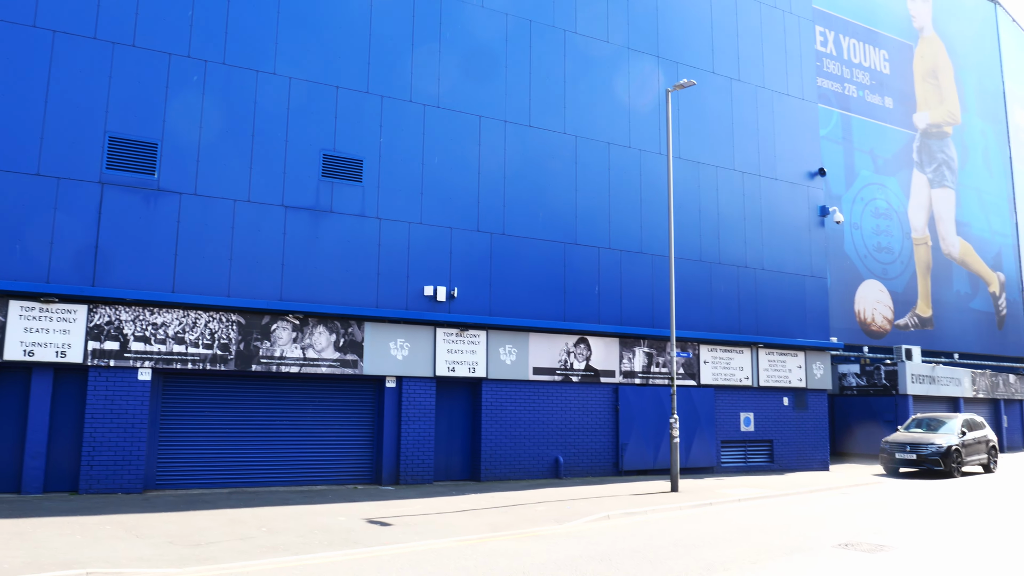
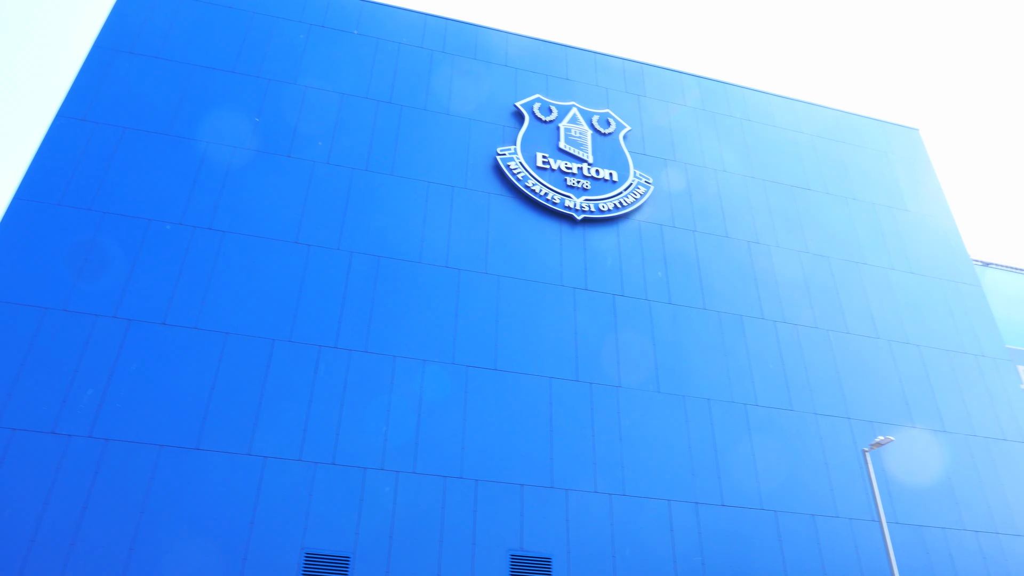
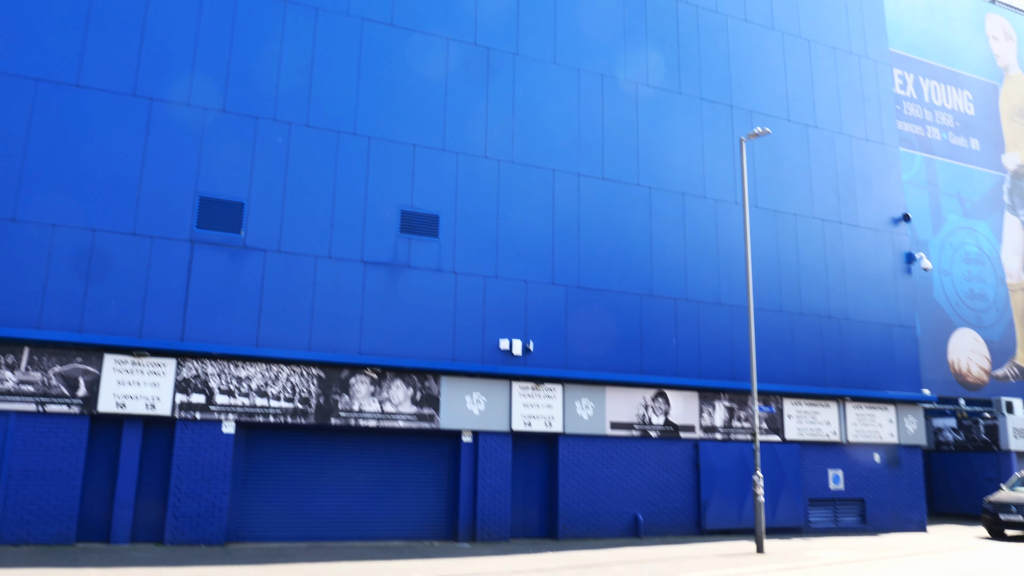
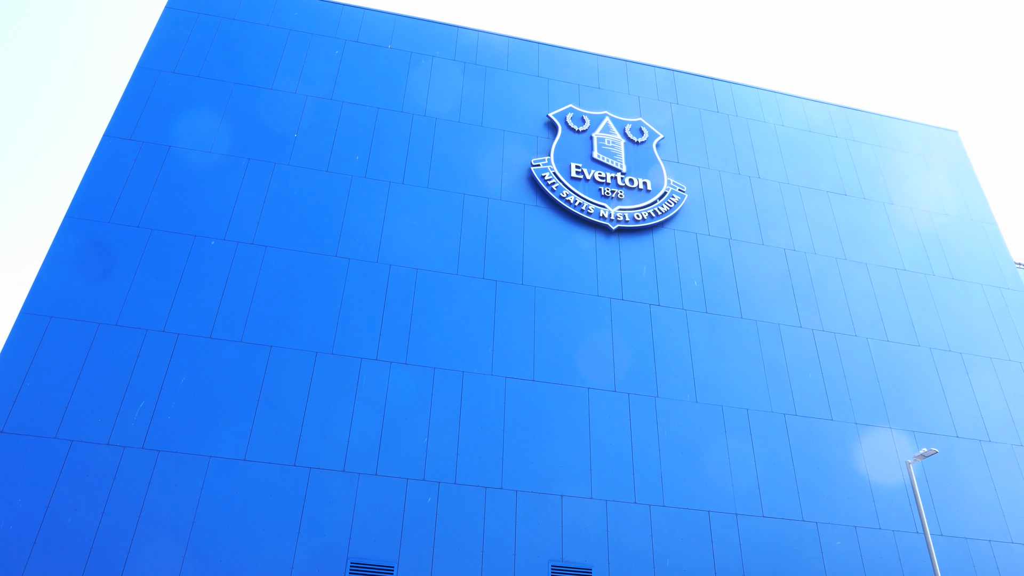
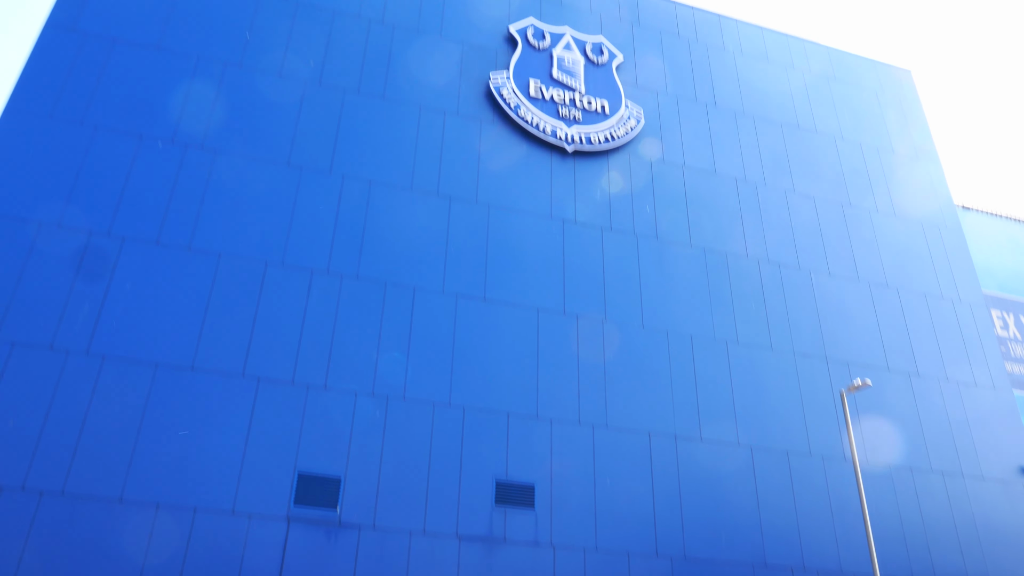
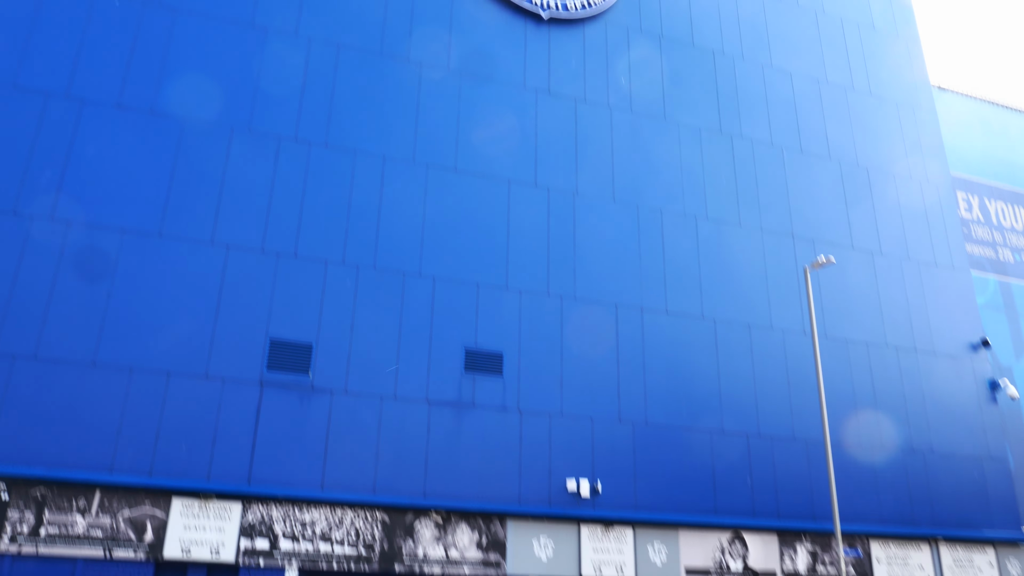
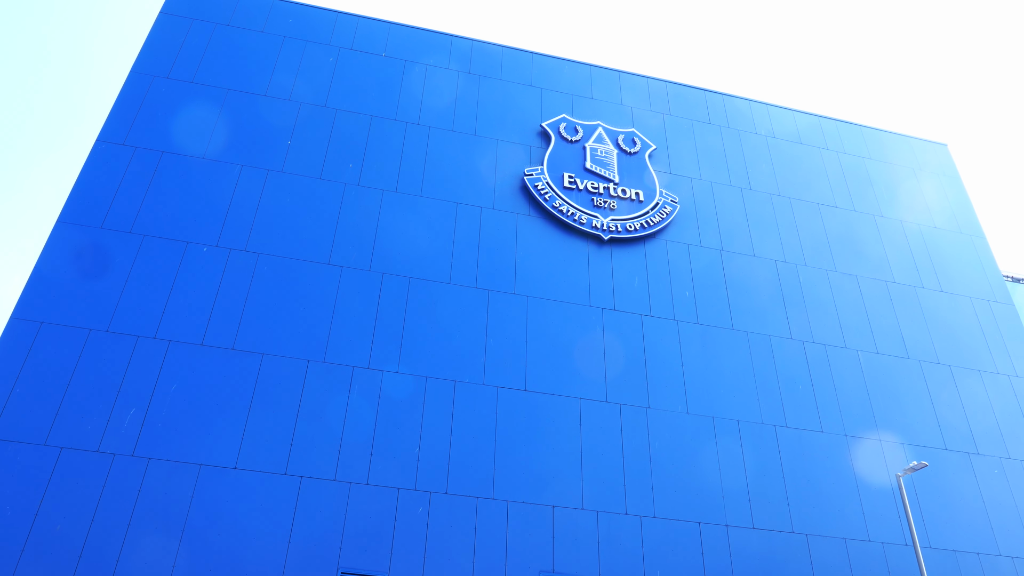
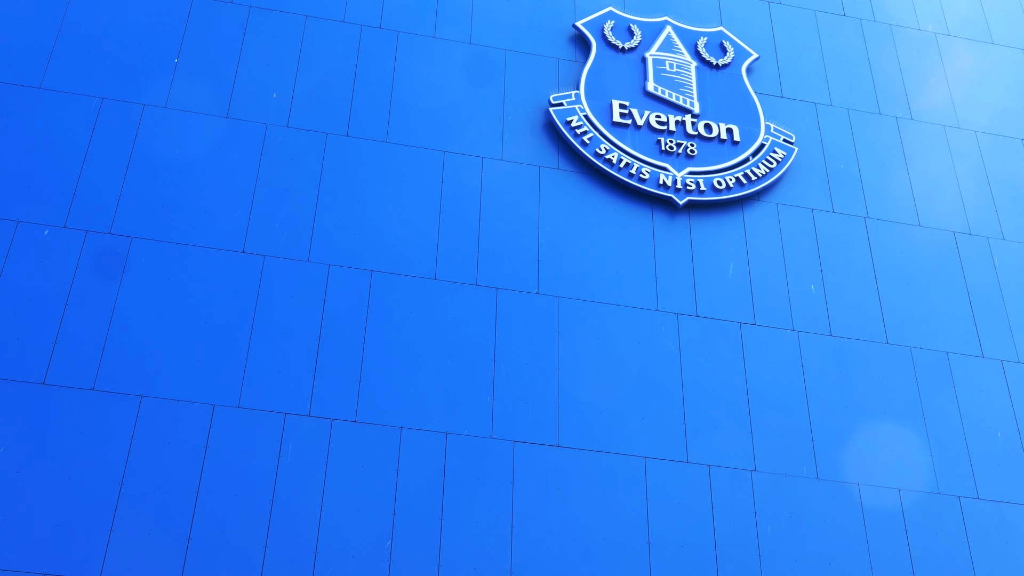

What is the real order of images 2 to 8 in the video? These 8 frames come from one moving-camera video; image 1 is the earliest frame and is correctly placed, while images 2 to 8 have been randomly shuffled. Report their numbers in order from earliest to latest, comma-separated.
3, 6, 5, 7, 8, 4, 2
